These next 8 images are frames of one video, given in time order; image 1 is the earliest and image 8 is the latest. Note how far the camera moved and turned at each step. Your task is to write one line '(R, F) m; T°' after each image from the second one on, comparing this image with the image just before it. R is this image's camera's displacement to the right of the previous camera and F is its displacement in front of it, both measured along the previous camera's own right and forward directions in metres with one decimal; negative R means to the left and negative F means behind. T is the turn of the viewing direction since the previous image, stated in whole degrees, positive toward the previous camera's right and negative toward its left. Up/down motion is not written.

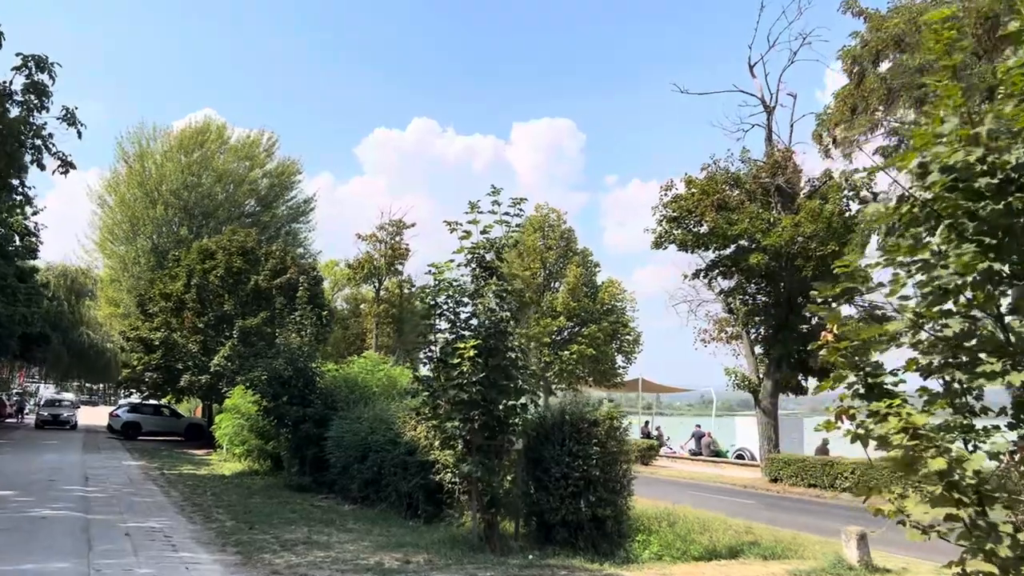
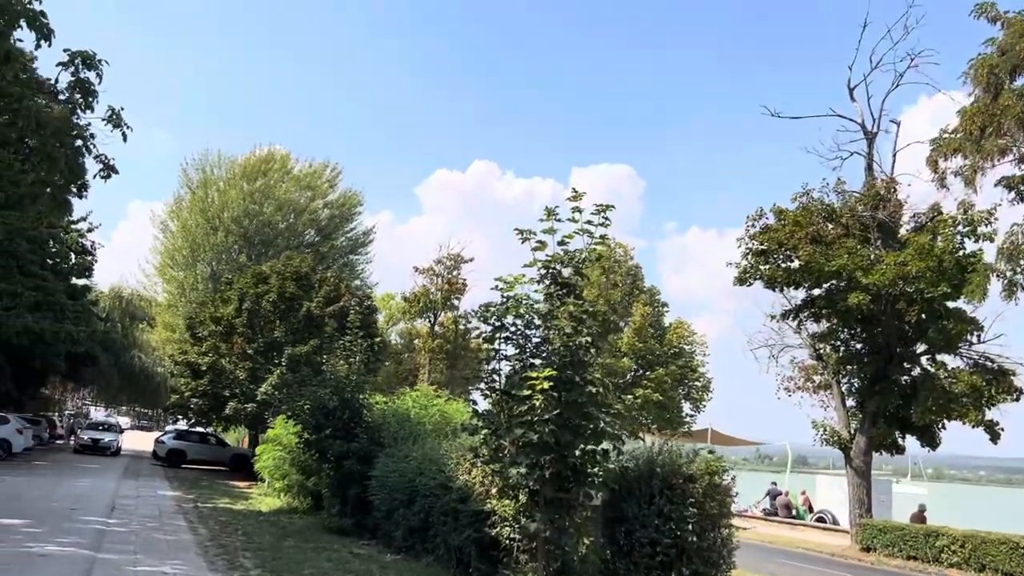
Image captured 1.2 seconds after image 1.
(-0.2, +1.6) m; -4°
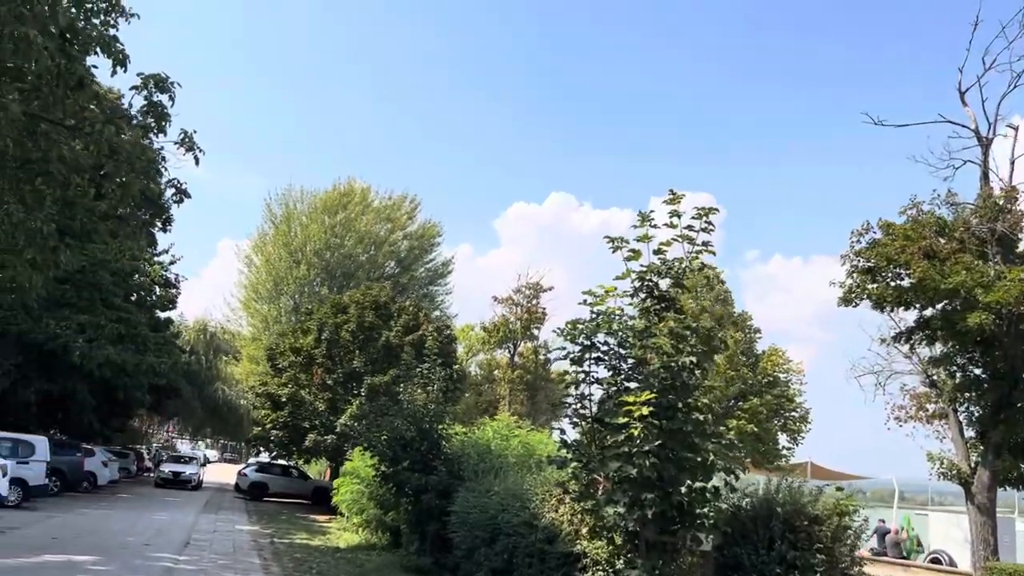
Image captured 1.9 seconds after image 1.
(-0.1, +0.9) m; -5°
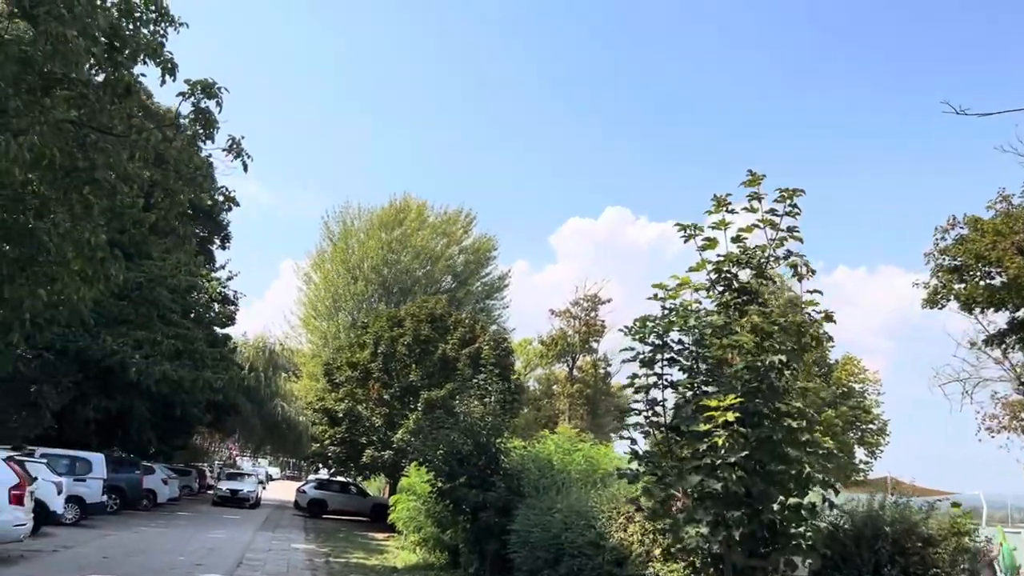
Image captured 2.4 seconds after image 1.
(0.0, +0.7) m; -4°
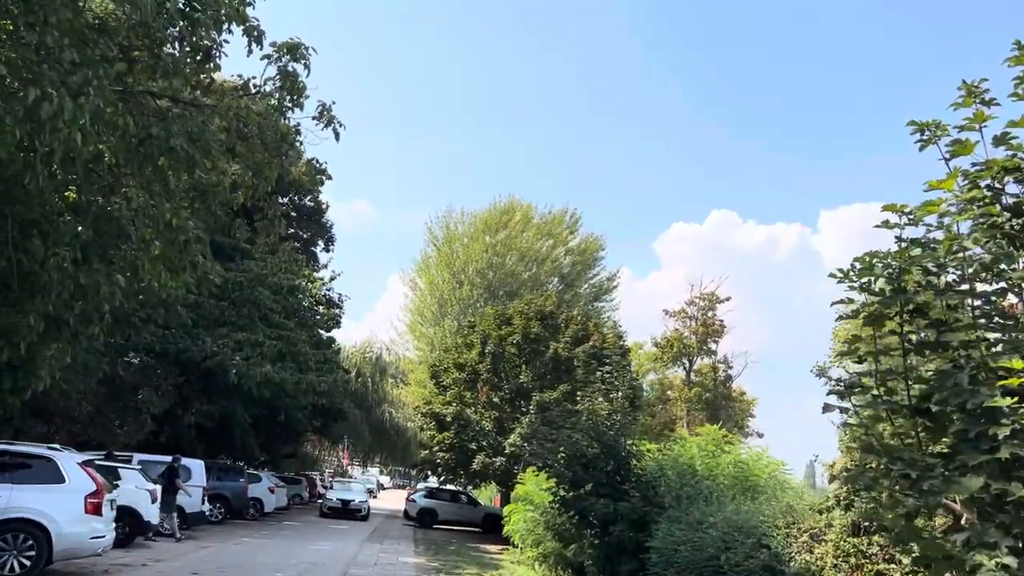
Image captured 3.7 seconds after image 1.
(-0.3, +1.8) m; -7°
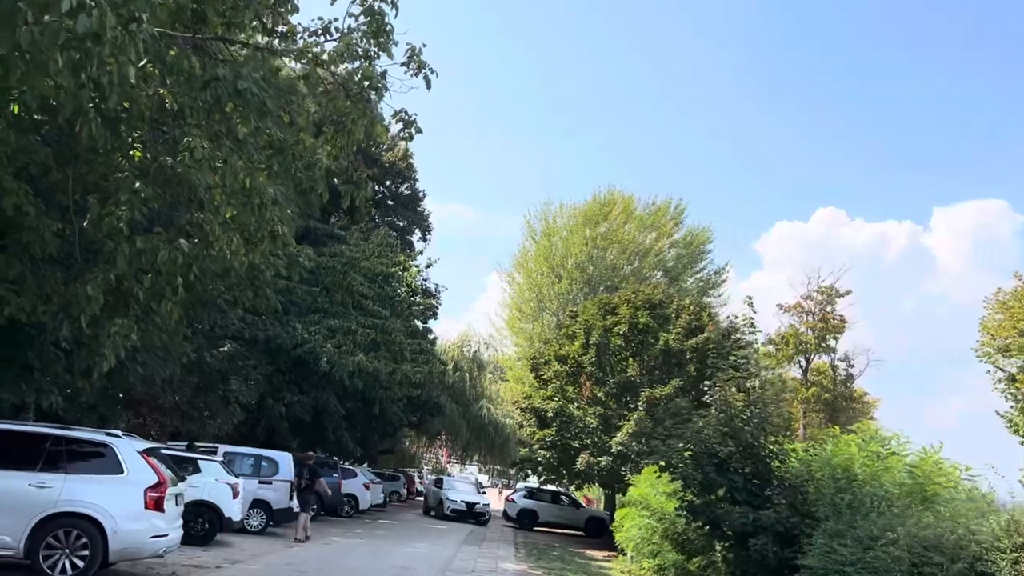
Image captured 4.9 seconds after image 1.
(-0.2, +1.7) m; -6°
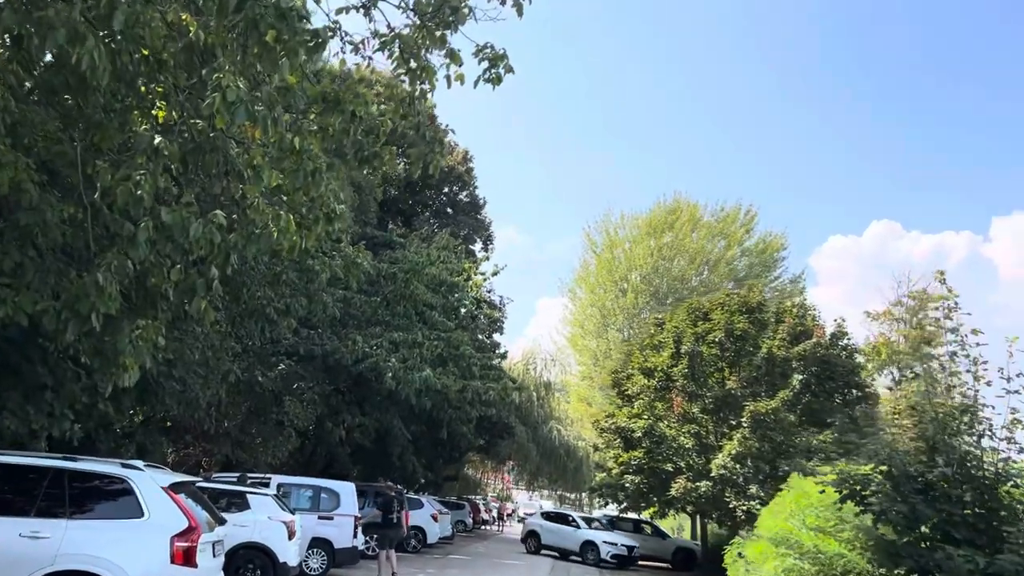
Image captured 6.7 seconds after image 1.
(-0.7, +2.4) m; -3°
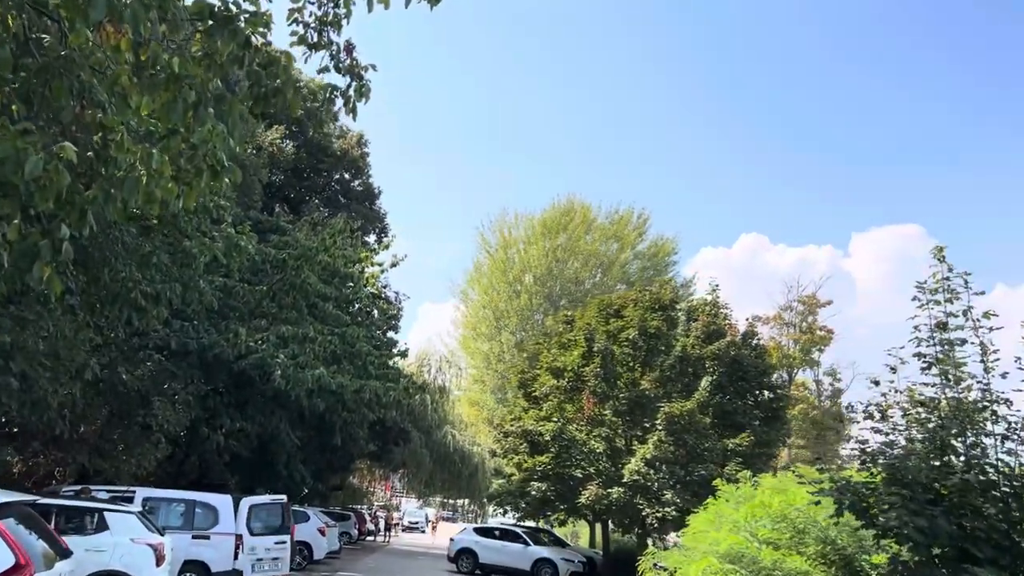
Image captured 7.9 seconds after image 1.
(-0.4, +1.6) m; +7°
